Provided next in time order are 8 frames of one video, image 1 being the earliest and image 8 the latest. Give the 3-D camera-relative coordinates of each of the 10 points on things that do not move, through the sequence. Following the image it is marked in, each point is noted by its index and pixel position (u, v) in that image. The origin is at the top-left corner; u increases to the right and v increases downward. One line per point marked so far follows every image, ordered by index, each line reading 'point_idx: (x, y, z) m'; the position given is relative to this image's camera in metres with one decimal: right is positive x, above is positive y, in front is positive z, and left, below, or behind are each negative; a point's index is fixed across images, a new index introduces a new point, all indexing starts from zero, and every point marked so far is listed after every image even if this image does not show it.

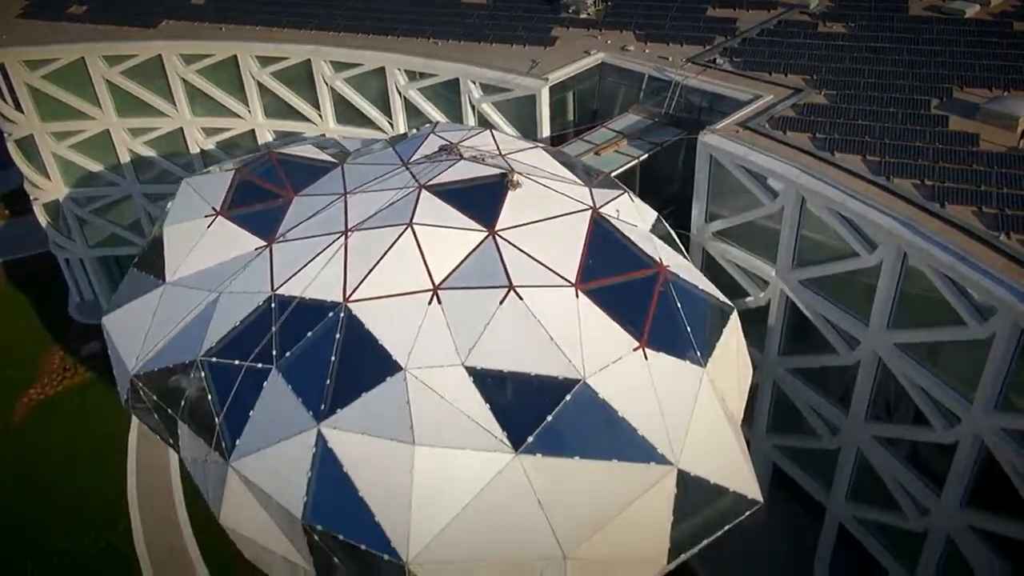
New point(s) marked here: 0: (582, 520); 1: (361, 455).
0: (+1.3, -4.5, +16.2) m
1: (-3.1, -3.4, +16.8) m
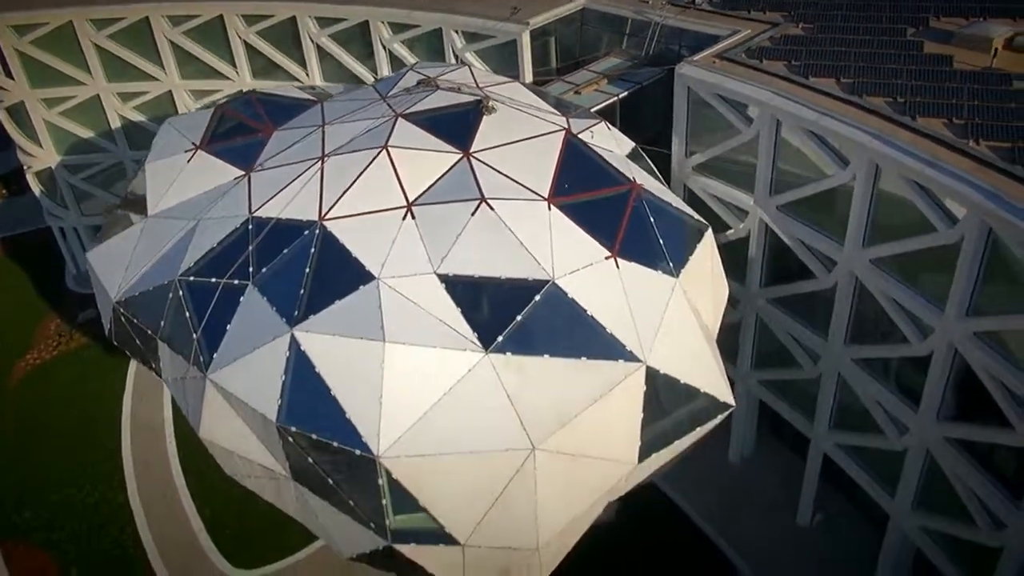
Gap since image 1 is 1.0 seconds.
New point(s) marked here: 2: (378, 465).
0: (+0.7, -2.5, +16.4) m
1: (-3.7, -1.4, +17.0) m
2: (-2.6, -3.4, +16.0) m
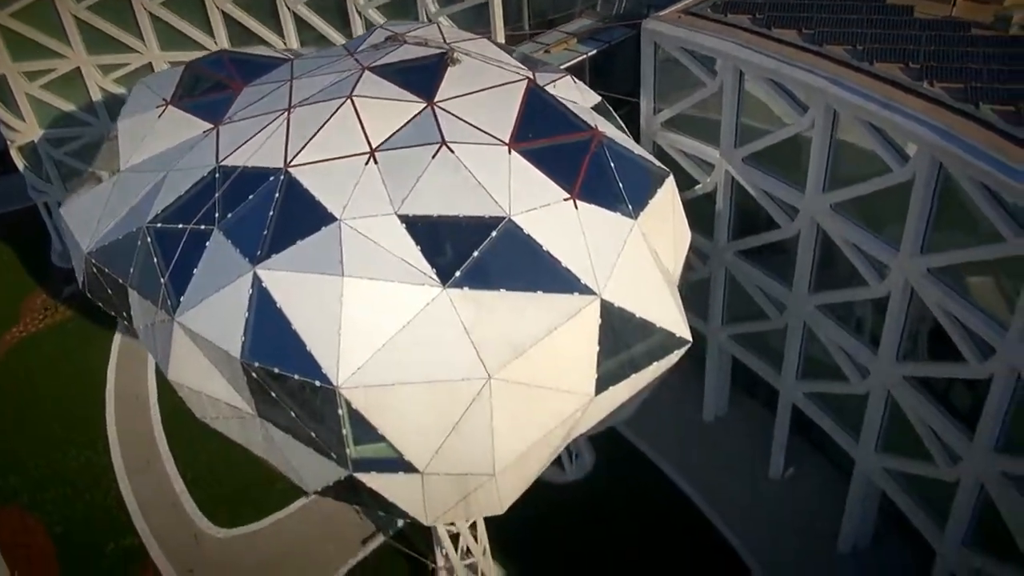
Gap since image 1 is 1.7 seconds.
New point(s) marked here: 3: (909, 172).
0: (-0.1, -1.1, +16.8) m
1: (-4.5, -0.1, +17.3) m
2: (-3.4, -2.1, +16.4) m
3: (+9.1, +2.7, +19.2) m
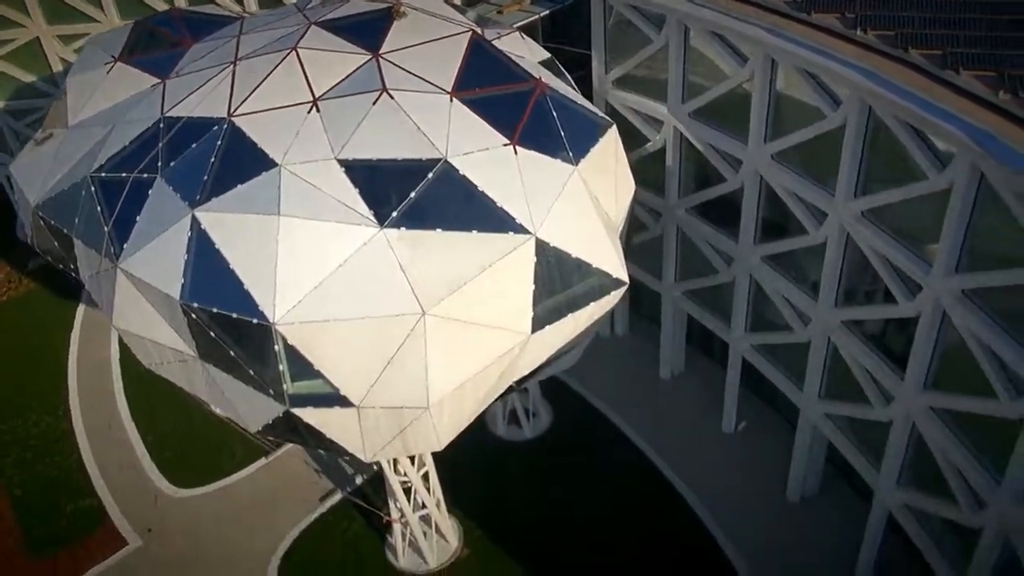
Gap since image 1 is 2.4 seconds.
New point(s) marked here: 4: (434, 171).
0: (-1.5, +0.1, +17.0) m
1: (-5.9, +1.1, +17.5) m
2: (-4.8, -0.9, +16.6) m
3: (+7.7, +4.0, +19.6) m
4: (-1.7, +2.5, +18.2) m
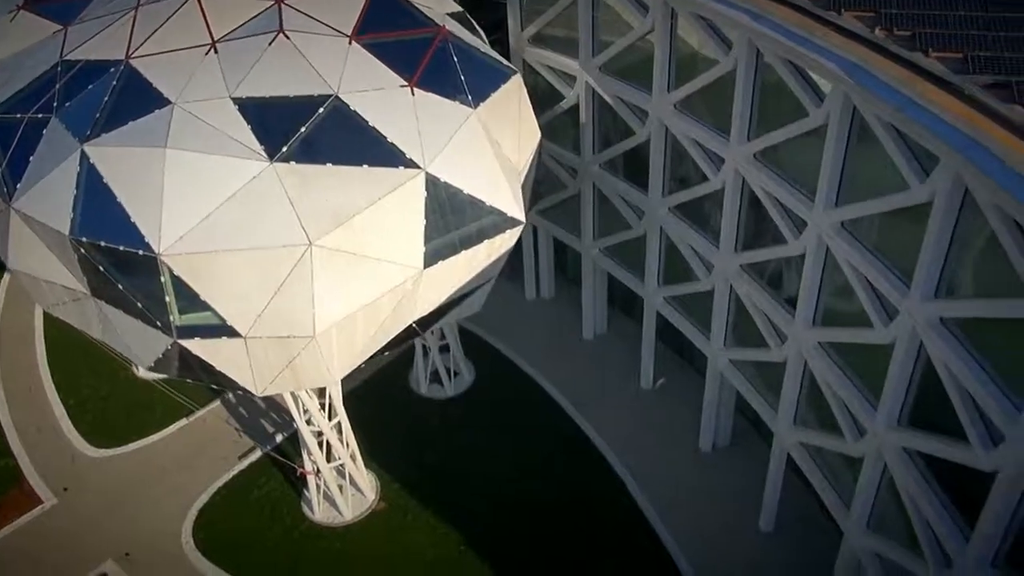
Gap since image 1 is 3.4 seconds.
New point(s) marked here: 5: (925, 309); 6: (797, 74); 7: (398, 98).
0: (-3.8, +1.5, +17.2) m
1: (-8.2, +2.5, +17.5) m
2: (-7.0, +0.5, +16.6) m
3: (+5.3, +5.5, +20.1) m
4: (-4.1, +3.9, +18.3) m
5: (+7.7, -0.4, +15.4) m
6: (+6.3, +4.7, +18.4) m
7: (-2.6, +4.4, +19.2) m
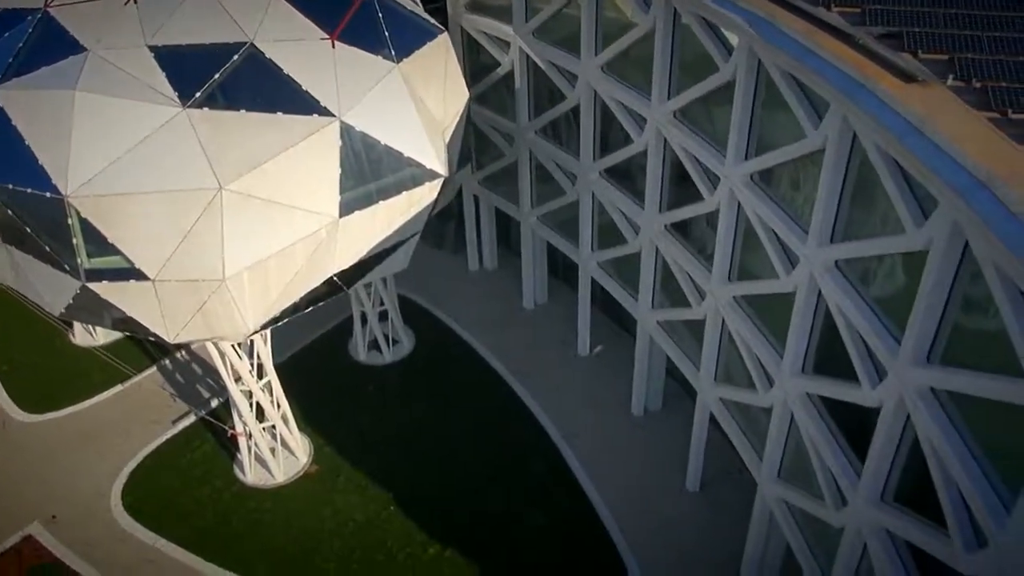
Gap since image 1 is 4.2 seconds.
0: (-5.6, +2.6, +17.2) m
1: (-10.1, +3.6, +17.4) m
2: (-8.9, +1.6, +16.6) m
3: (+3.4, +6.6, +20.3) m
4: (-5.9, +5.1, +18.3) m
5: (+5.9, +0.6, +15.8) m
6: (+4.4, +5.8, +18.8) m
7: (-4.5, +5.5, +19.3) m
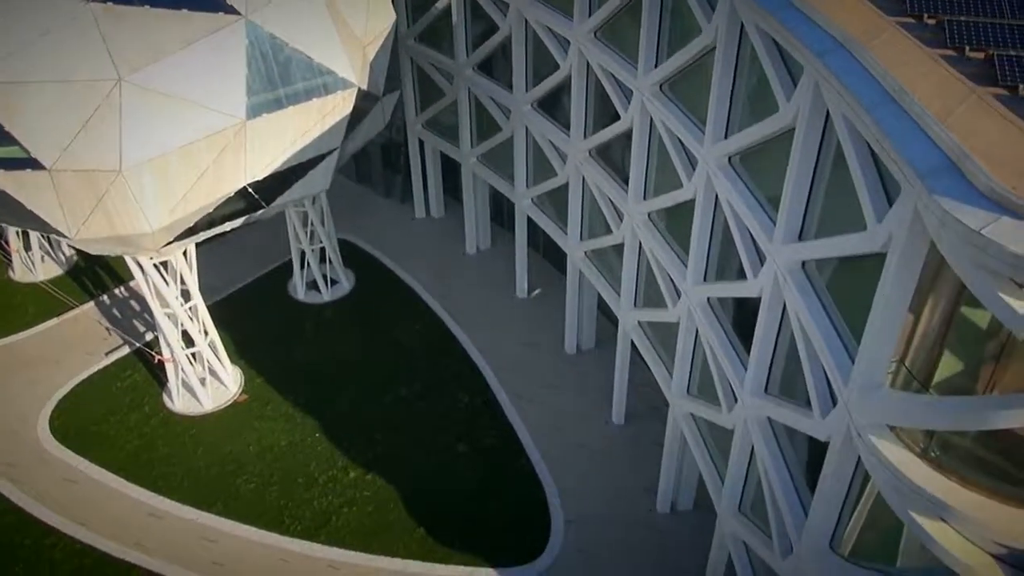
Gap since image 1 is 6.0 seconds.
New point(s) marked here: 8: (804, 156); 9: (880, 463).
0: (-7.6, +4.8, +17.2) m
1: (-12.0, +5.9, +17.3) m
2: (-10.9, +3.9, +16.5) m
3: (+1.5, +8.6, +20.3) m
4: (-7.9, +7.3, +18.2) m
5: (+3.8, +2.6, +15.8) m
6: (+2.5, +7.8, +18.8) m
7: (-6.4, +7.7, +19.2) m
8: (+4.4, +2.0, +12.5) m
9: (+4.8, -2.3, +10.8) m
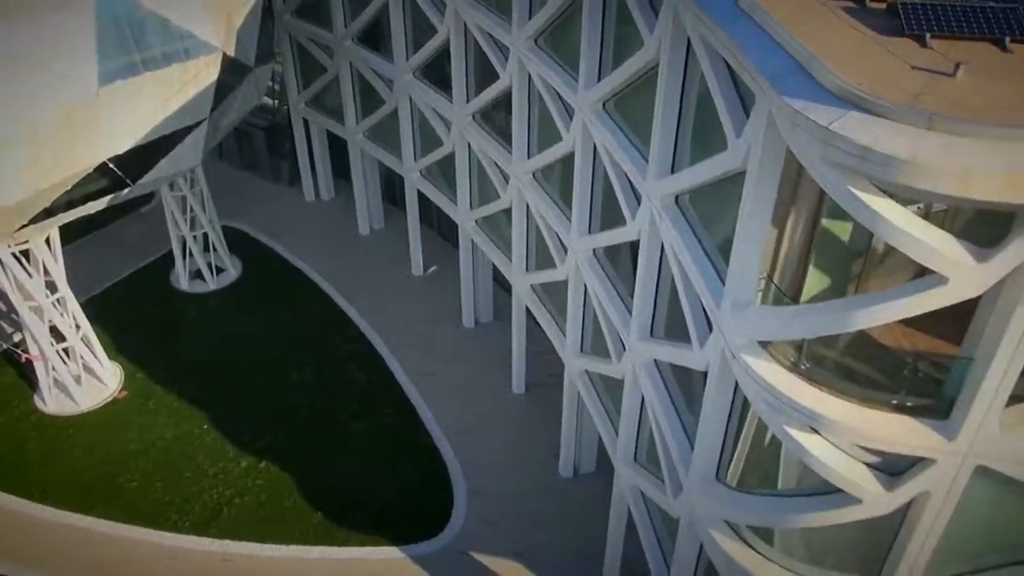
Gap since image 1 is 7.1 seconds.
0: (-10.2, +5.2, +15.8) m
1: (-14.7, +6.0, +15.5) m
2: (-13.3, +4.1, +14.8) m
3: (-1.7, +9.4, +19.9) m
4: (-10.7, +7.6, +16.8) m
5: (+1.4, +3.6, +15.7) m
6: (-0.5, +8.7, +18.4) m
7: (-9.4, +8.1, +17.9) m
8: (+2.4, +3.0, +12.4) m
9: (+3.1, -1.2, +10.8) m
